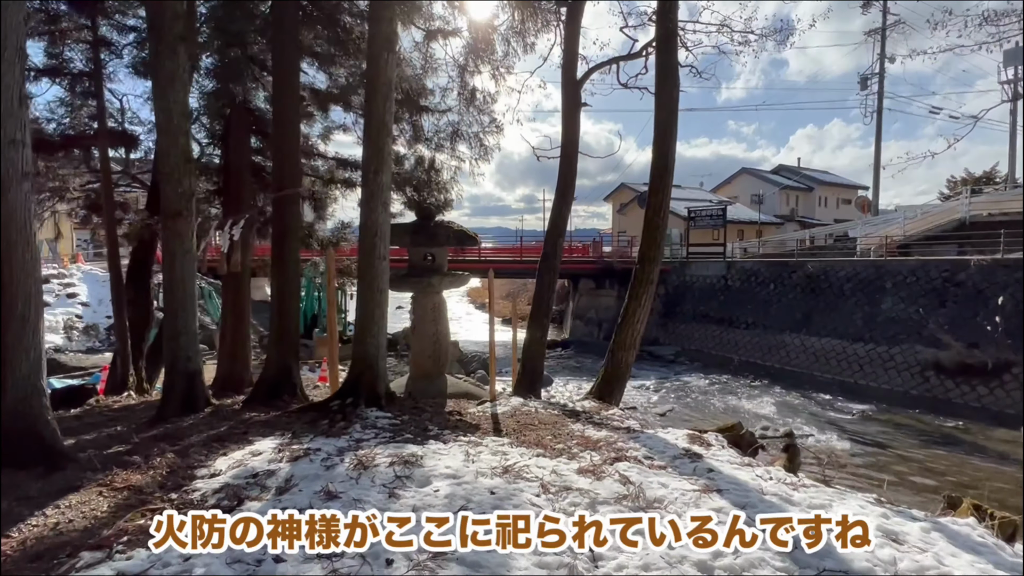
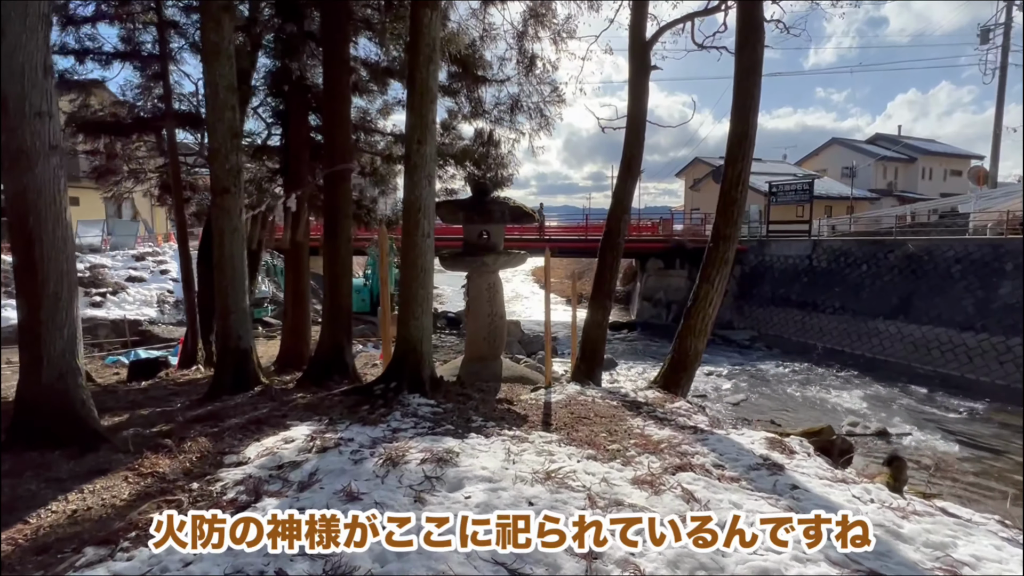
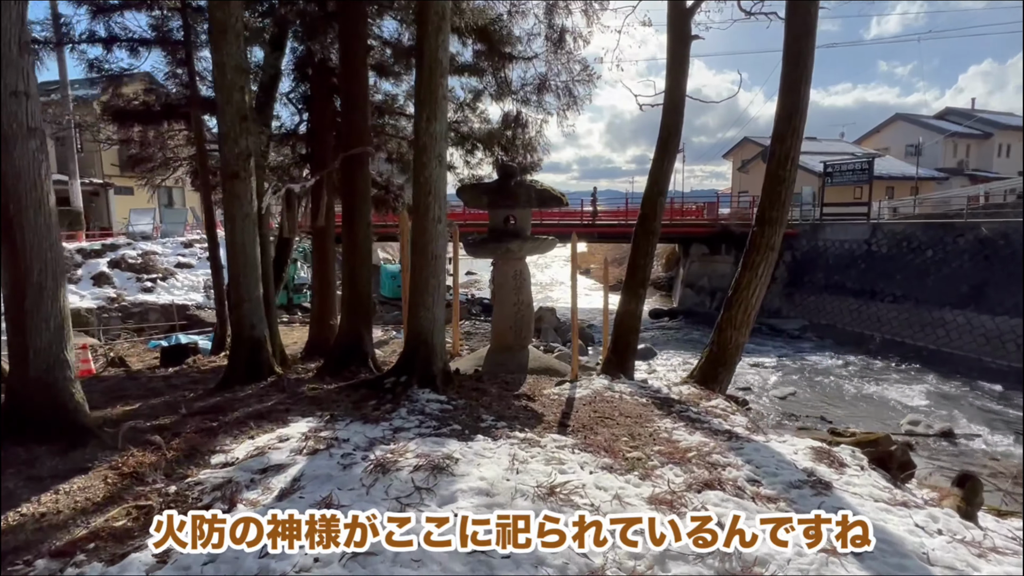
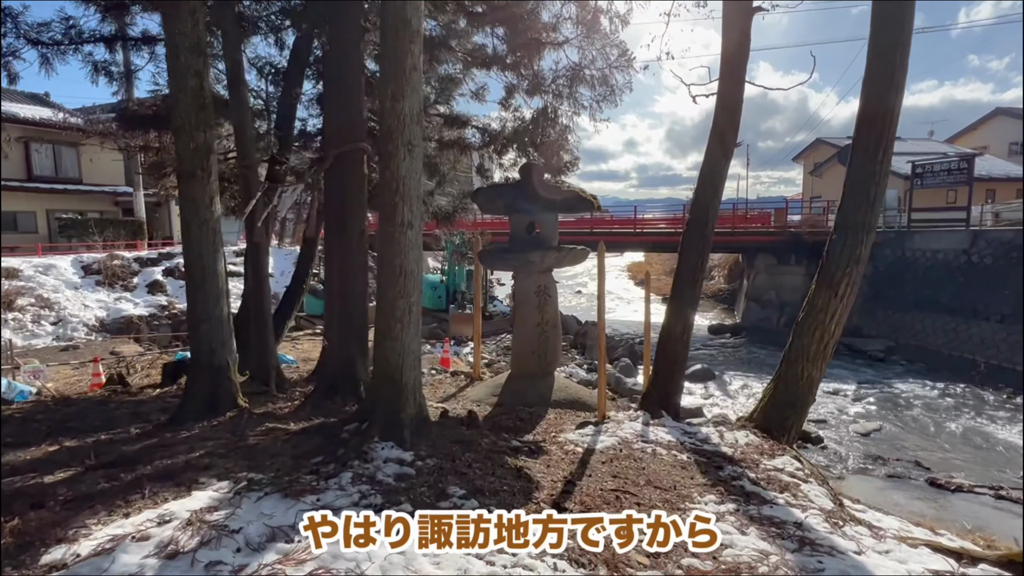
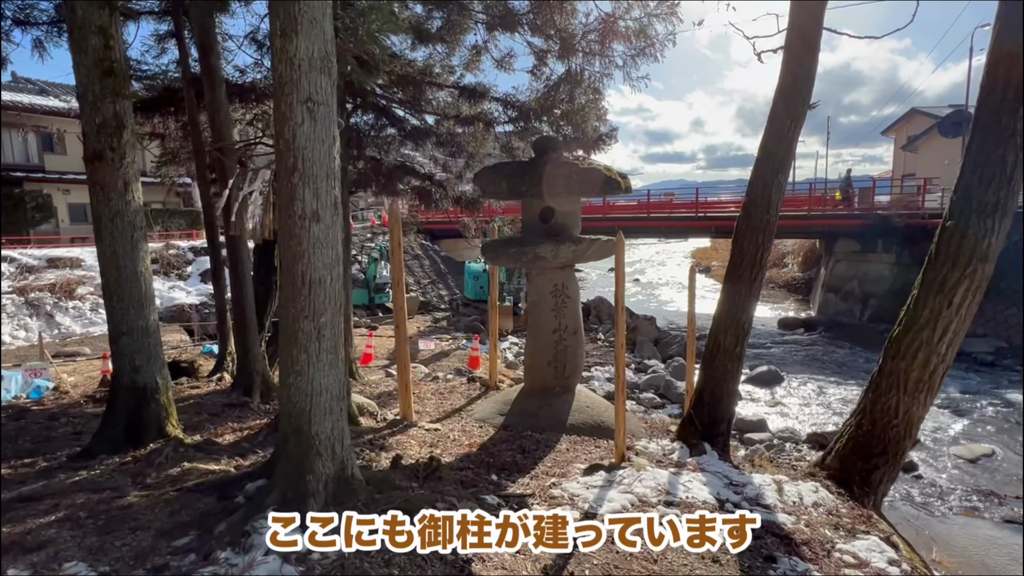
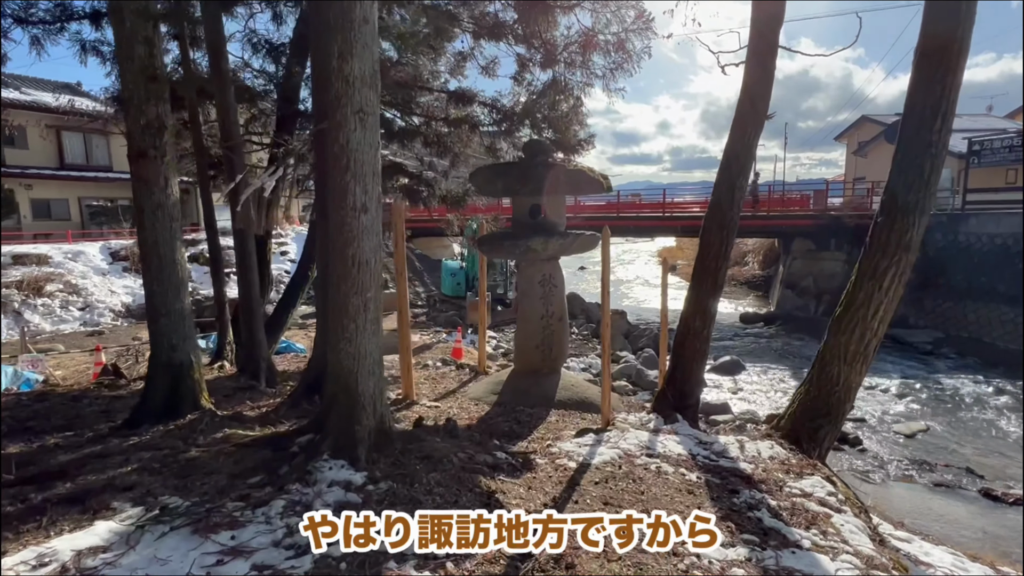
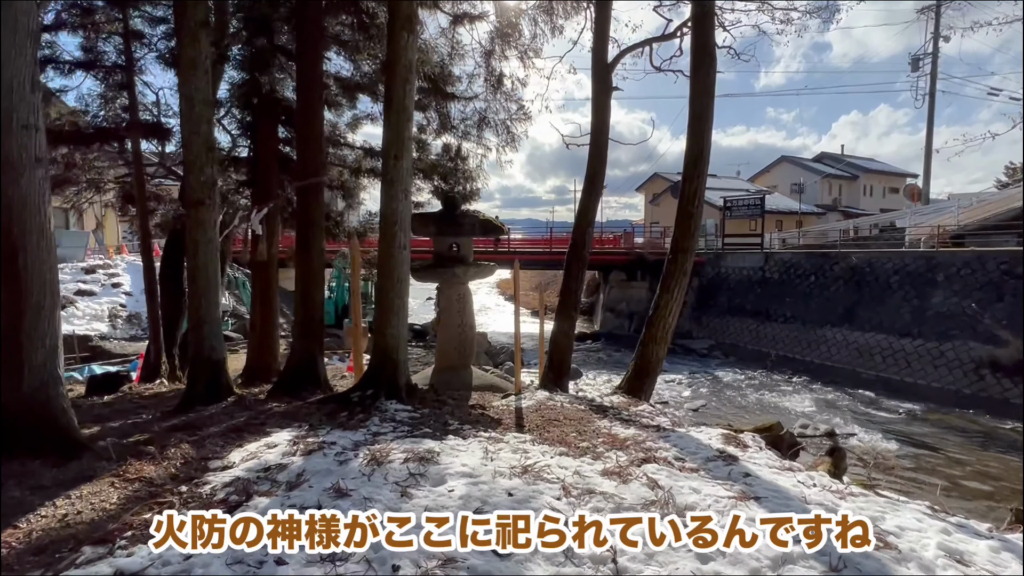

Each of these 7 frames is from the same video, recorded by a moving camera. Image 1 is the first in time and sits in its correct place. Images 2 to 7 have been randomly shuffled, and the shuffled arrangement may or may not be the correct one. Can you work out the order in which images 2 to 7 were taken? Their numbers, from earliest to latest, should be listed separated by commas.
7, 2, 3, 4, 6, 5
